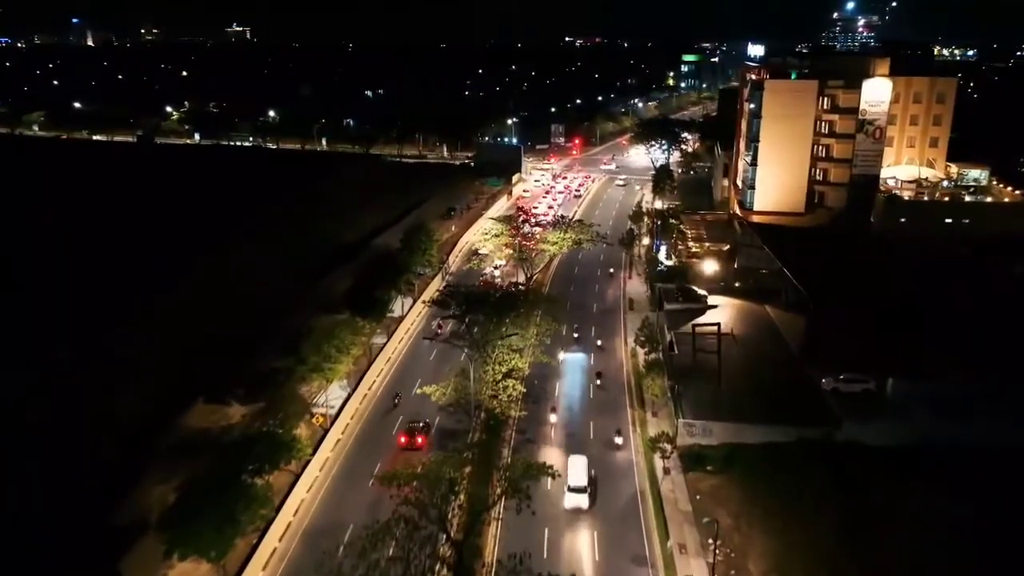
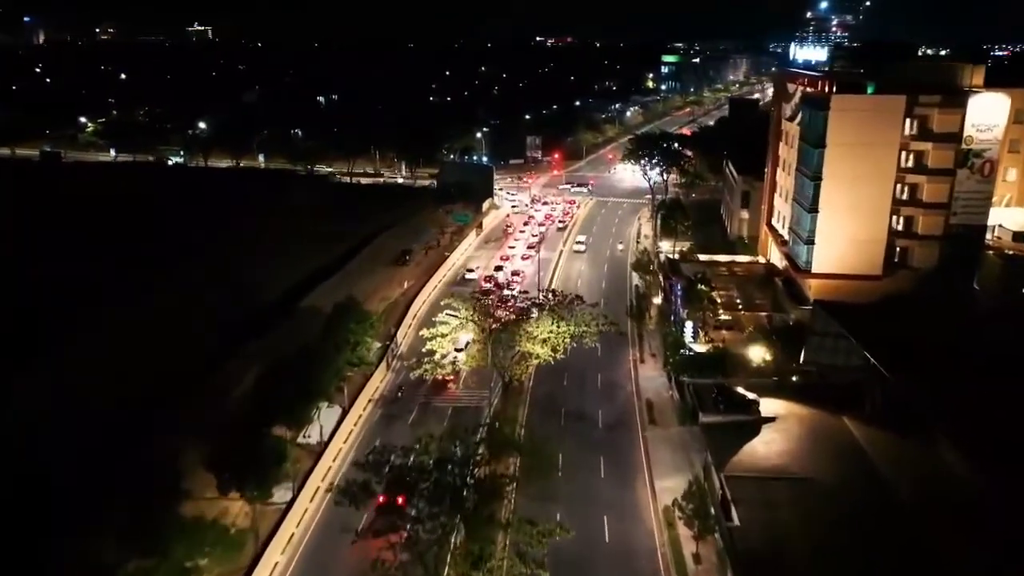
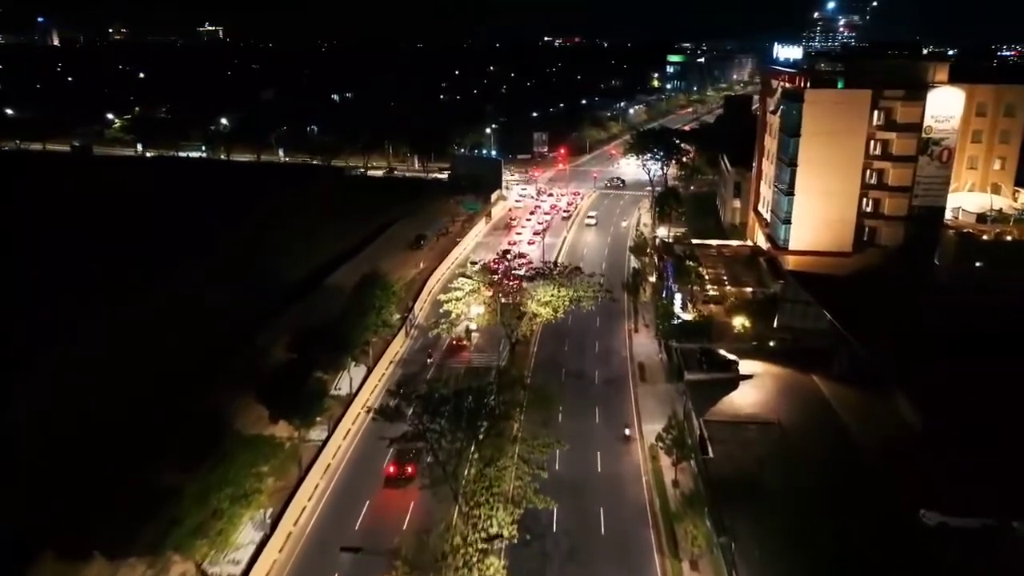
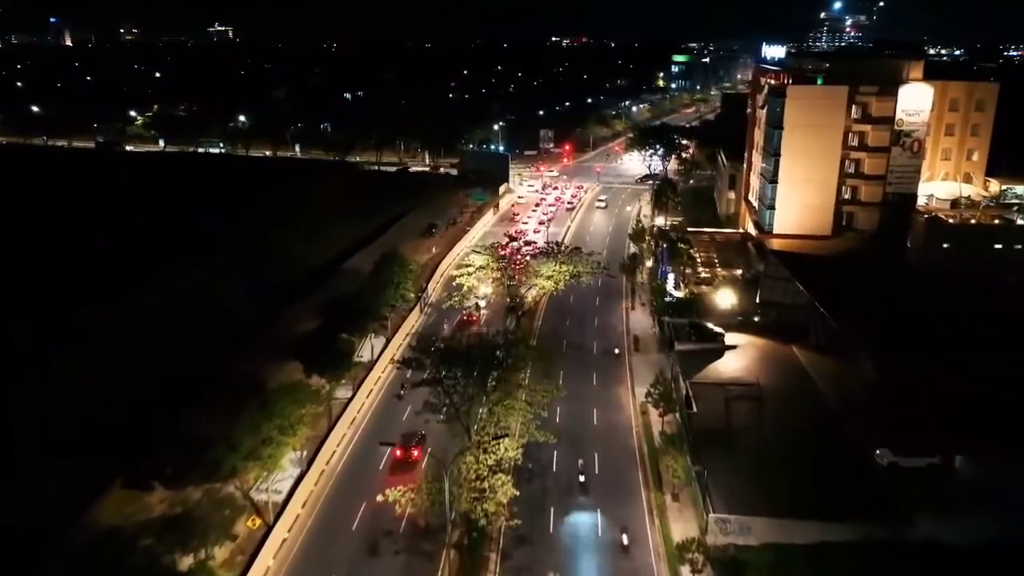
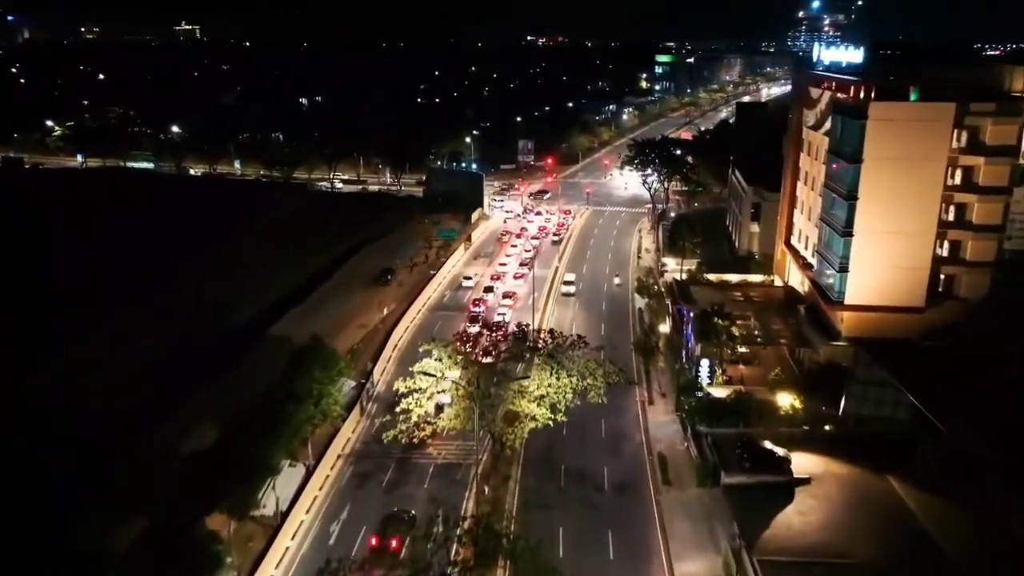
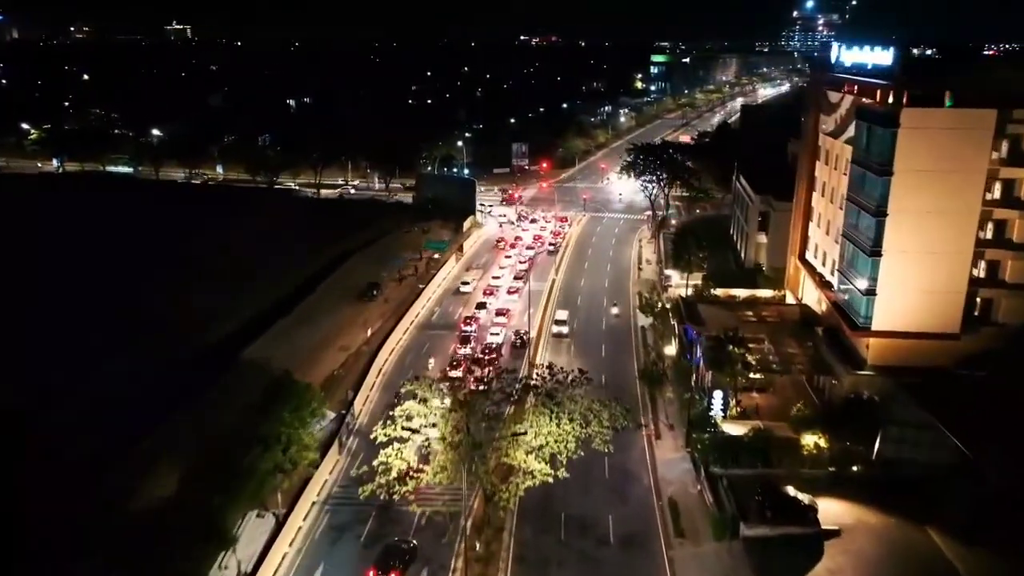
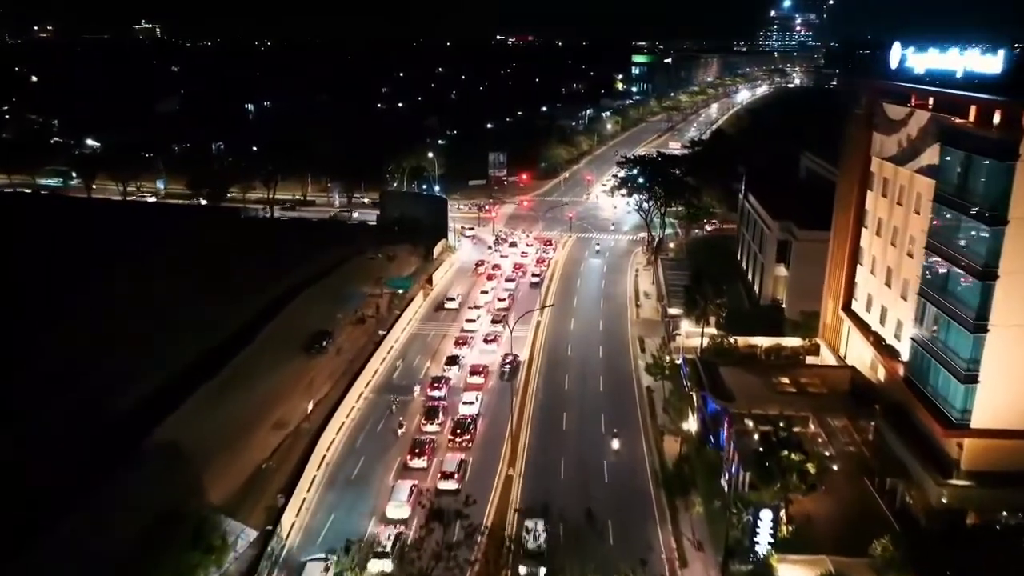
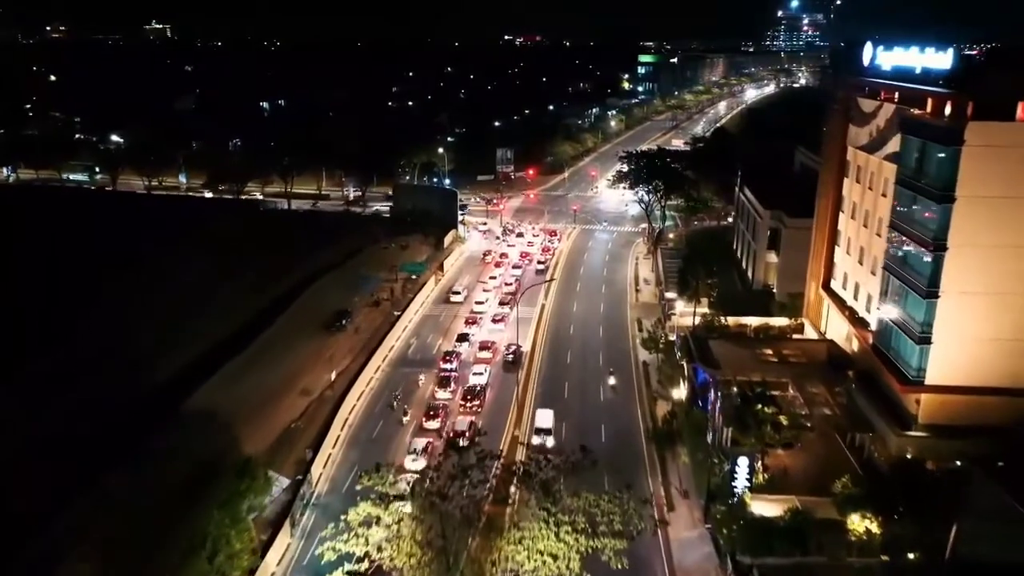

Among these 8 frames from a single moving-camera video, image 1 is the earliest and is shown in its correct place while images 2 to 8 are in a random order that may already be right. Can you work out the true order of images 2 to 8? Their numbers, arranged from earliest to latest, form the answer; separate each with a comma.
4, 3, 2, 5, 6, 8, 7
